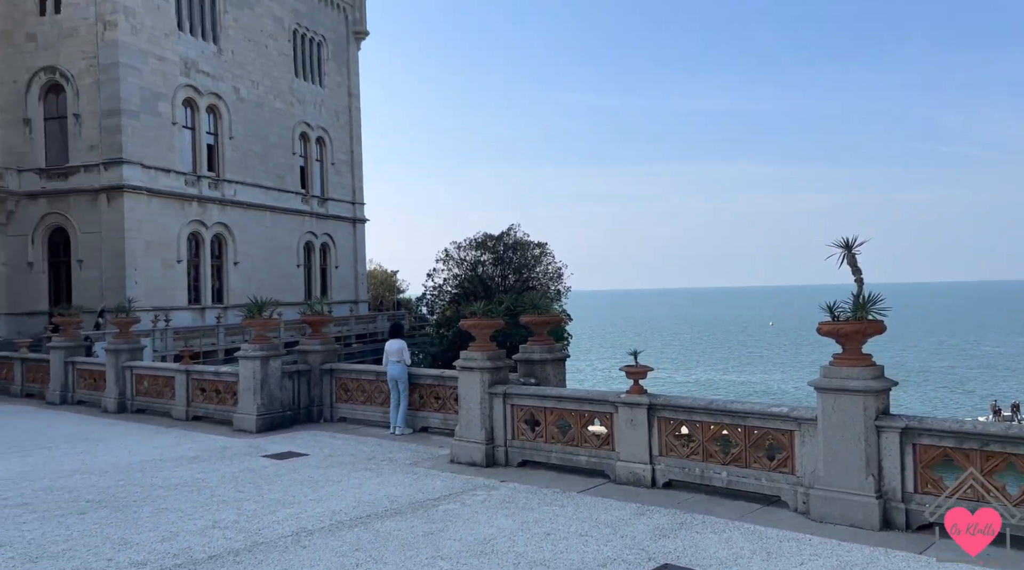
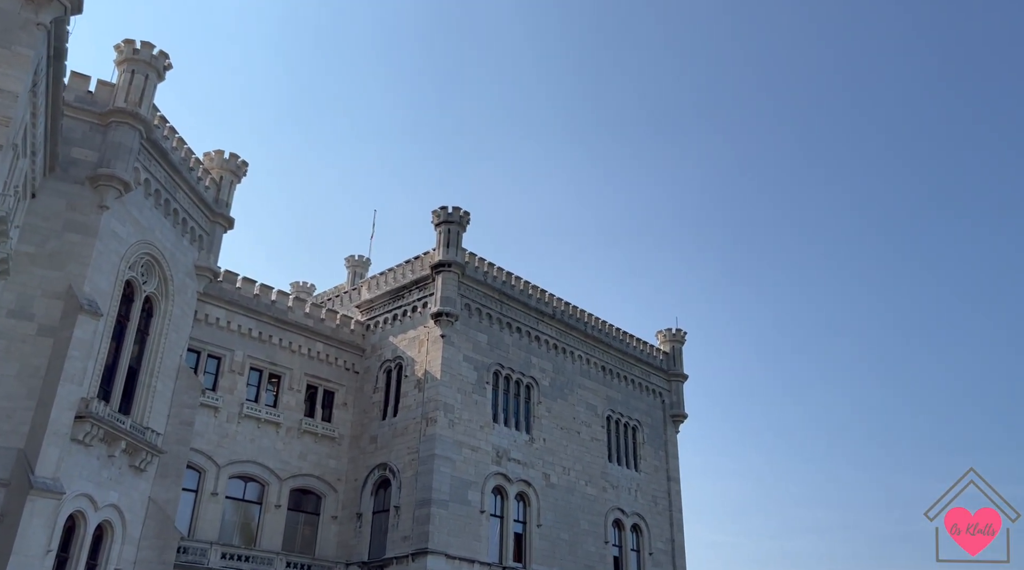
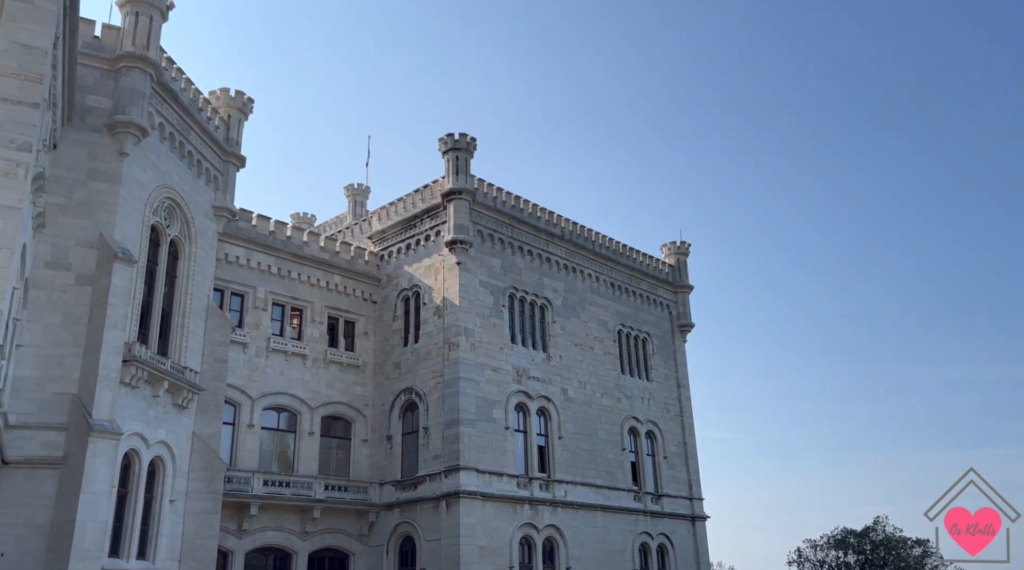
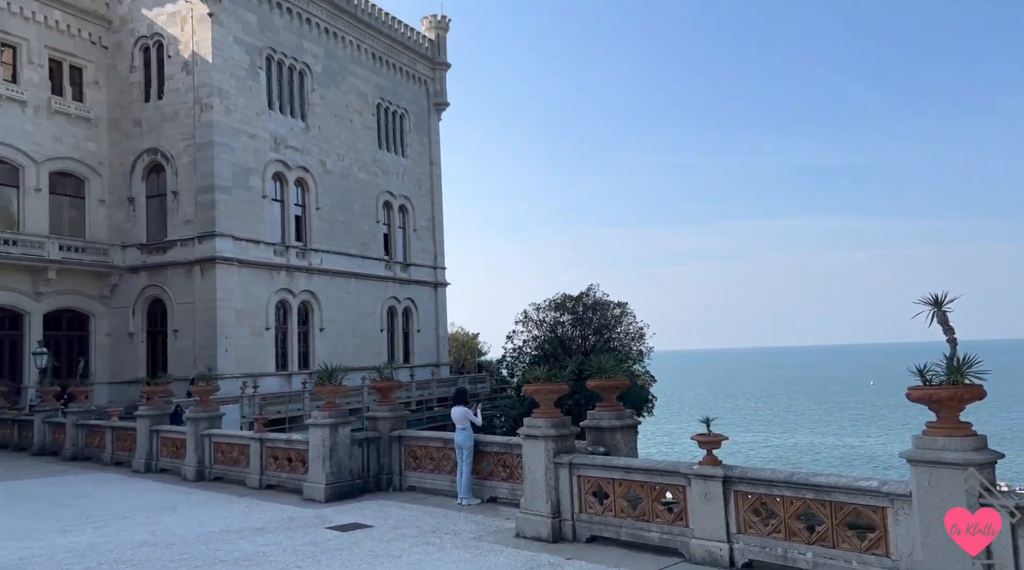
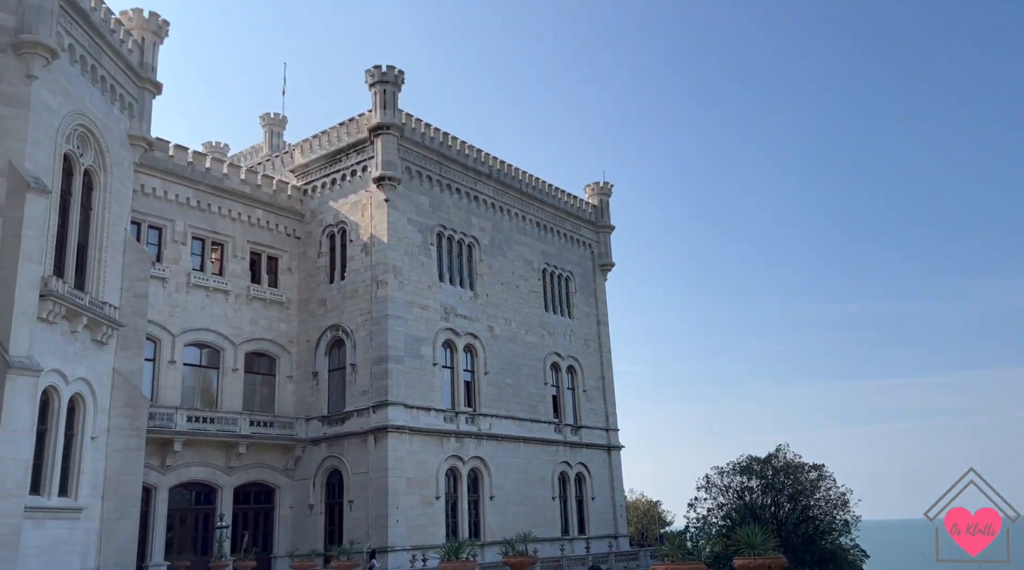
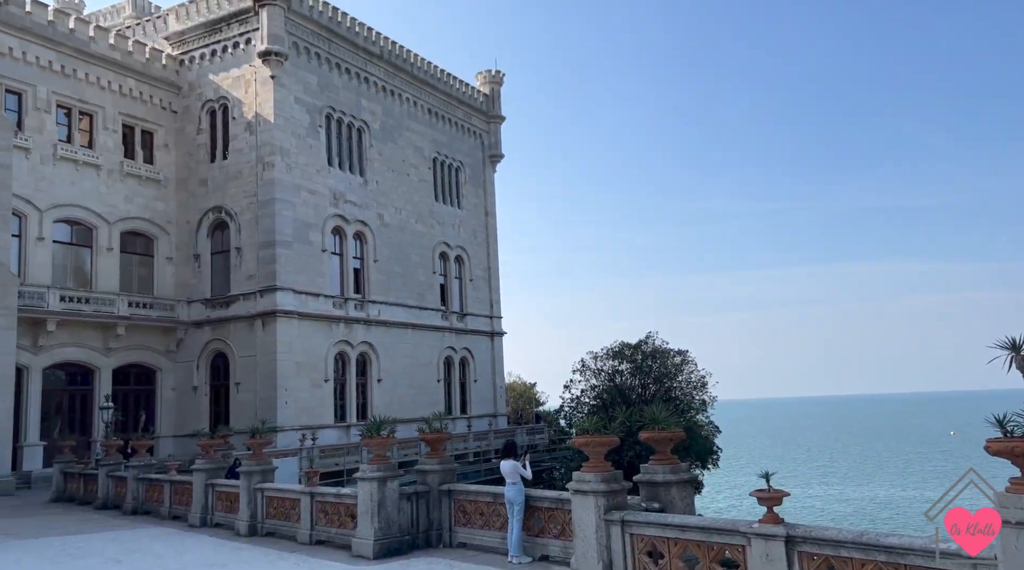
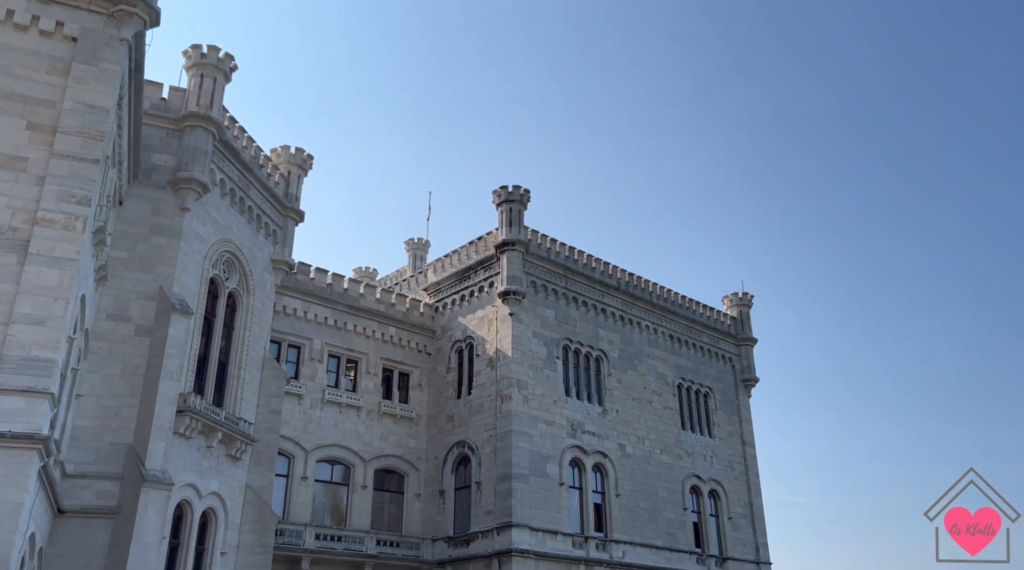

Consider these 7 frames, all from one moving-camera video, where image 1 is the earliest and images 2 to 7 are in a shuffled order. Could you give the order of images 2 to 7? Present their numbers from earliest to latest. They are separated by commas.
4, 6, 5, 3, 7, 2
